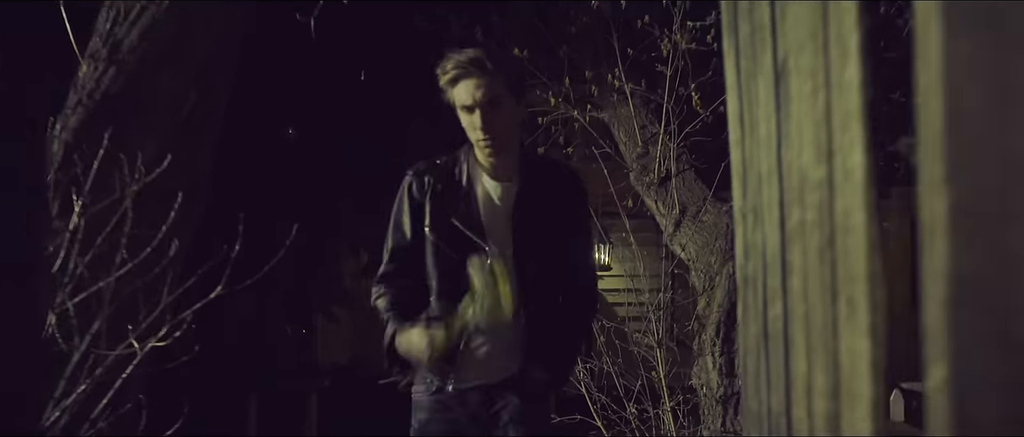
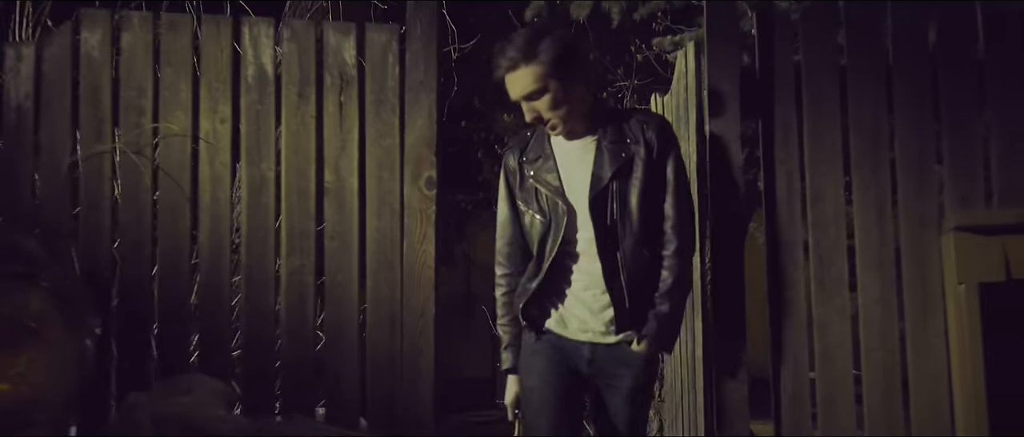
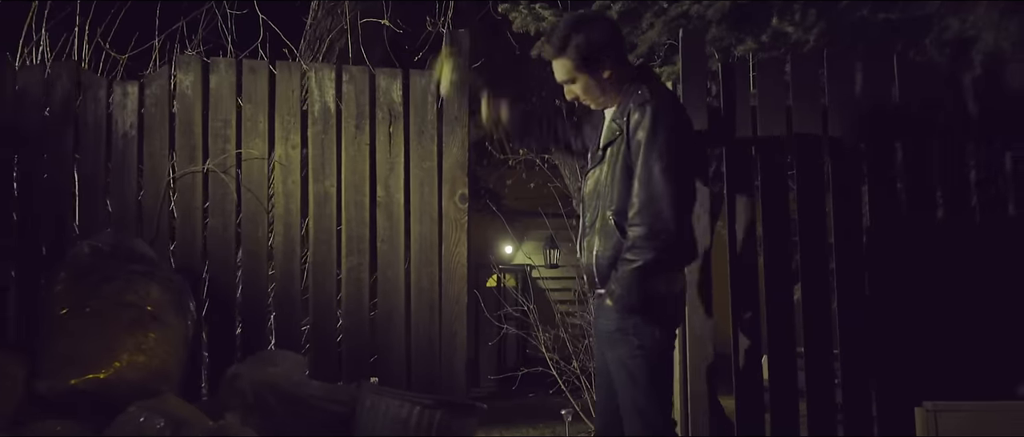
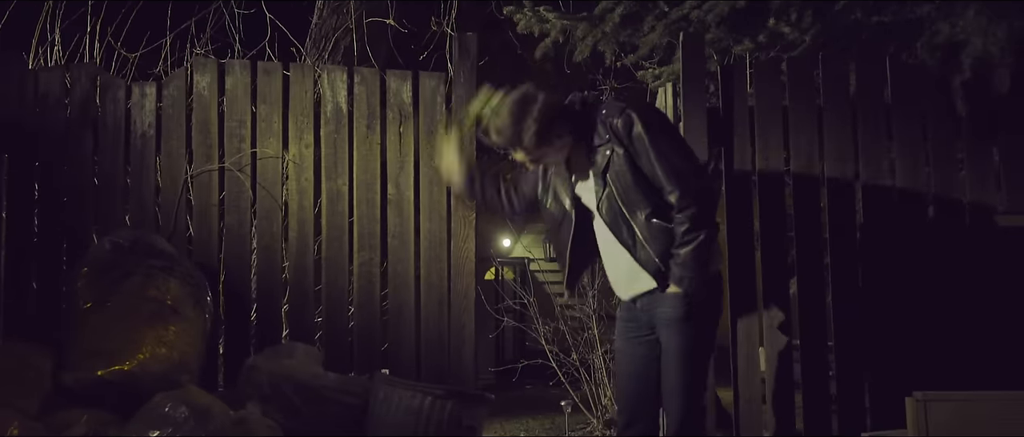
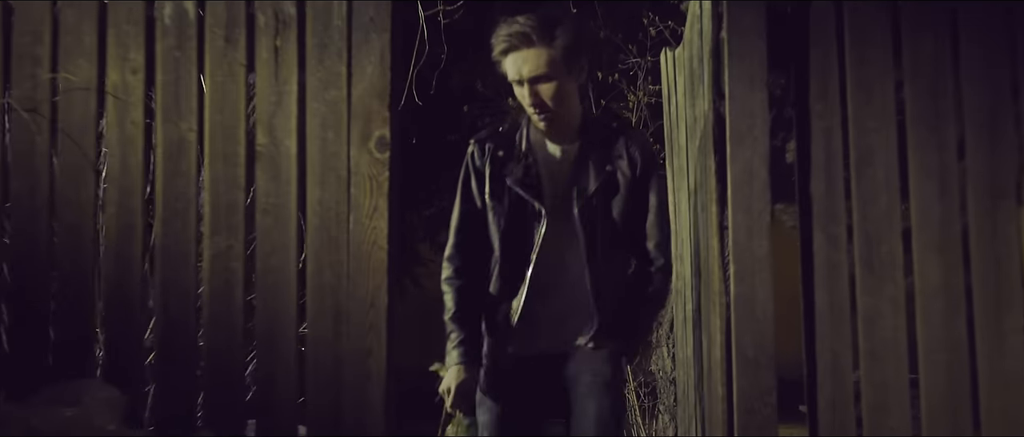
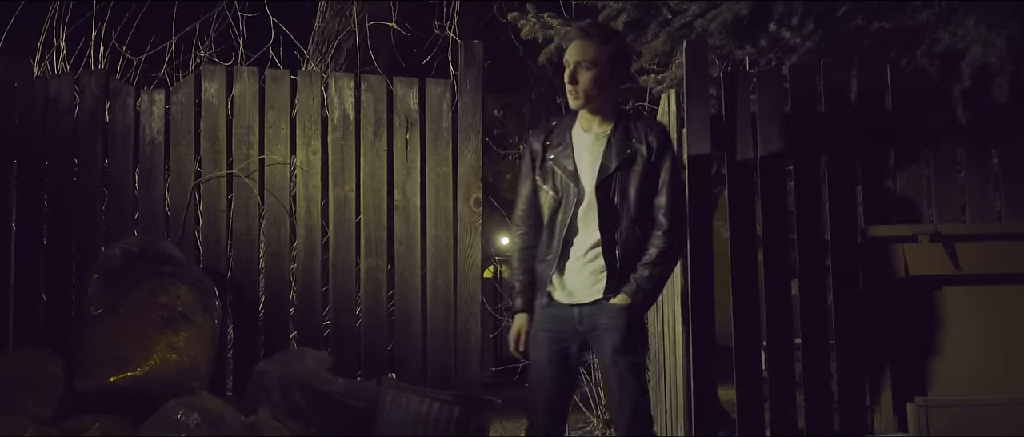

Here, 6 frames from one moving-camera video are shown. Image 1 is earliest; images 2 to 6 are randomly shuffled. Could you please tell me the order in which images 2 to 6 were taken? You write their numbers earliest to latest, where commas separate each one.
5, 2, 3, 4, 6
